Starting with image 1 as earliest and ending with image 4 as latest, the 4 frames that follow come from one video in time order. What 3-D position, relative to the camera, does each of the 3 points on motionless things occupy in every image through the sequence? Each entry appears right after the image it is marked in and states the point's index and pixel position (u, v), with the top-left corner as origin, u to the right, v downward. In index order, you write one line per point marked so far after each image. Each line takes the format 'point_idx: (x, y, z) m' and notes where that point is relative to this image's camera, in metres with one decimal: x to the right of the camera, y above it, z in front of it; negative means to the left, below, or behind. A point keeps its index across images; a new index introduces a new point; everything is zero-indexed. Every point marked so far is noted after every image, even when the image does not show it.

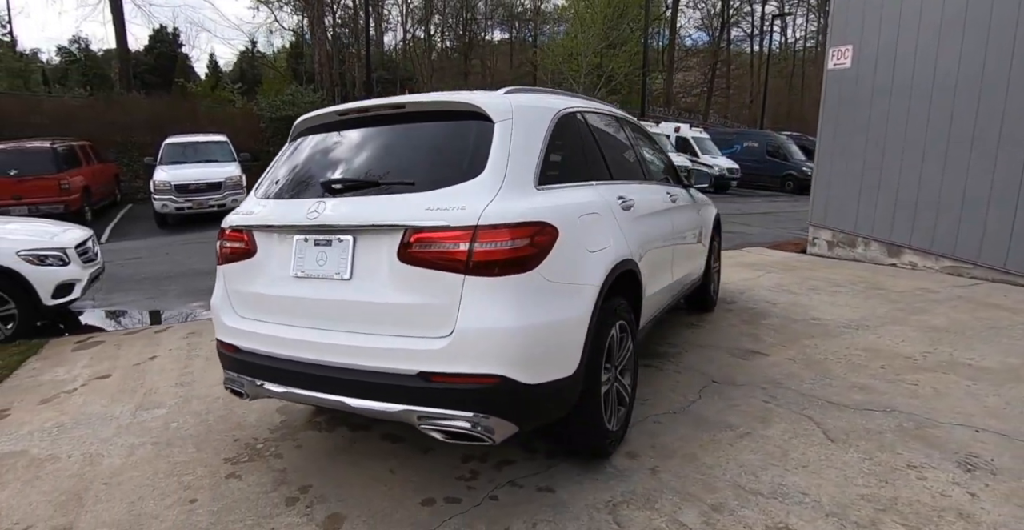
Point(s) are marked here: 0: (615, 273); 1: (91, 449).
0: (+0.4, 0.0, +2.6) m
1: (-2.3, -1.0, +3.2) m
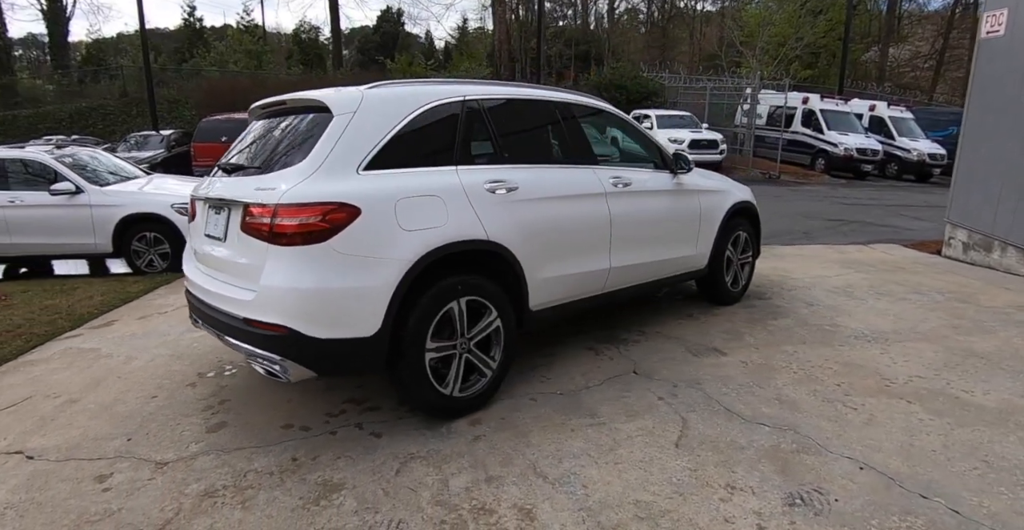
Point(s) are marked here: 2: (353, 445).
0: (-0.3, +0.1, +2.9) m
1: (-2.8, -0.6, +4.4) m
2: (-0.8, -0.9, +2.9) m
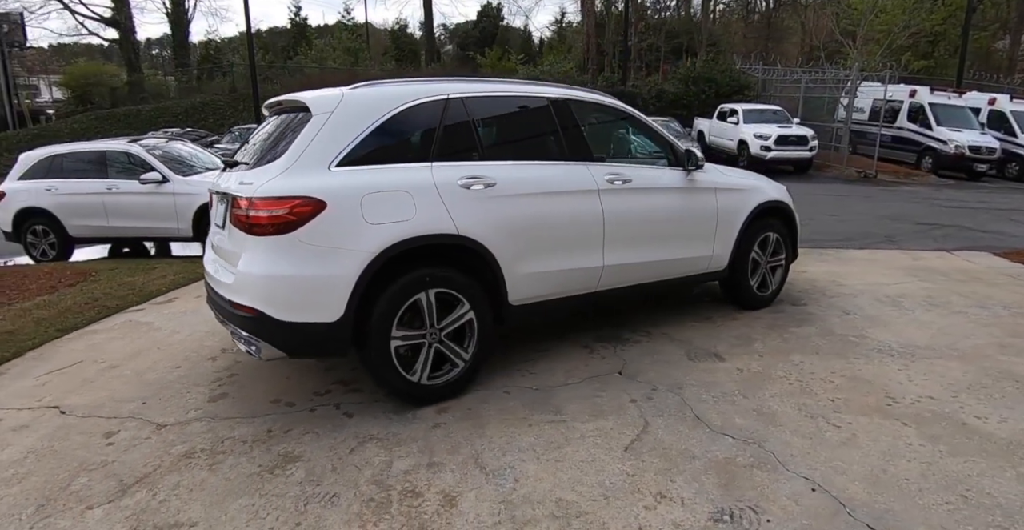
0: (-0.5, +0.1, +3.0) m
1: (-2.7, -0.5, +4.9) m
2: (-1.0, -0.8, +3.1) m
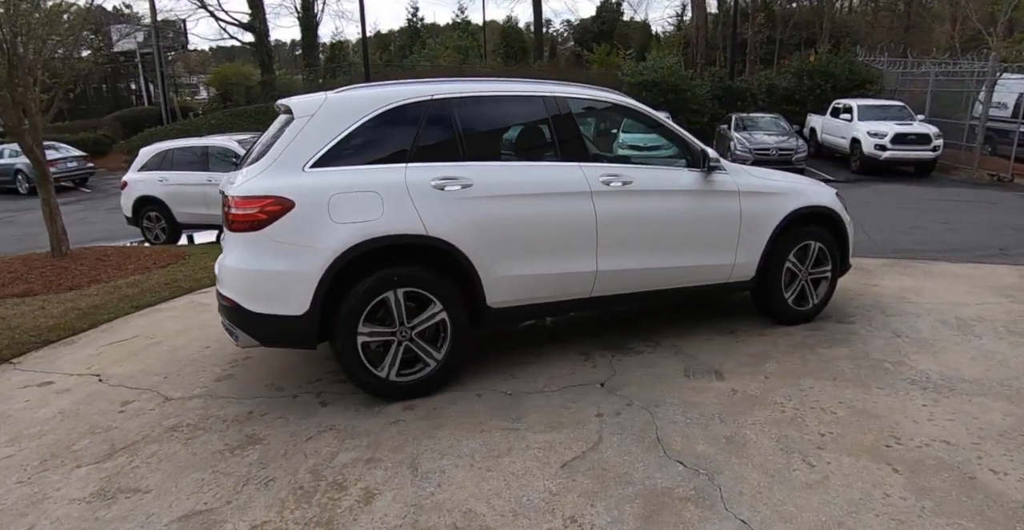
0: (-0.7, +0.1, +3.1) m
1: (-2.6, -0.4, +5.3) m
2: (-1.2, -0.8, +3.3) m
